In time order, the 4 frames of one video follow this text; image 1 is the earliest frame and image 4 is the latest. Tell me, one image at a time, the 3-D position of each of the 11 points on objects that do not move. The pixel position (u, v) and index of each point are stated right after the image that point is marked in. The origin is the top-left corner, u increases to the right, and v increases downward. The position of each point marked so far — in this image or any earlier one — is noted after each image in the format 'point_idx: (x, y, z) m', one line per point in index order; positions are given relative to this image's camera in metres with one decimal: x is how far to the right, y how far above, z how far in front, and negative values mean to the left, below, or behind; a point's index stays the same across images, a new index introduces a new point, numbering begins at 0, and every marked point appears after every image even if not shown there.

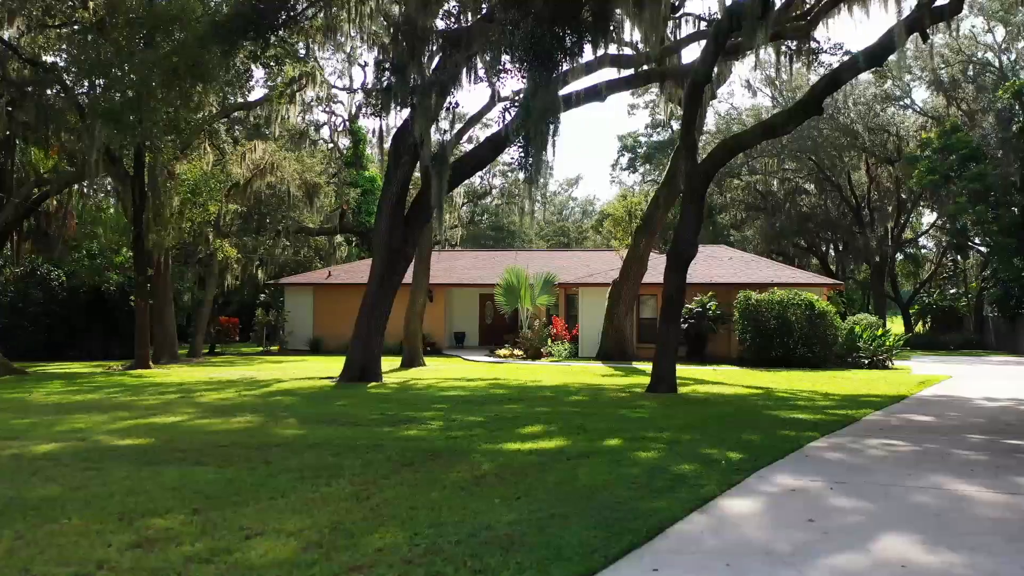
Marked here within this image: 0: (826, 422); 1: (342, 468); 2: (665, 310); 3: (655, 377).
0: (+3.3, -1.4, +8.5) m
1: (-1.3, -1.3, +6.0) m
2: (+2.3, -0.3, +12.1) m
3: (+2.2, -1.4, +12.4) m
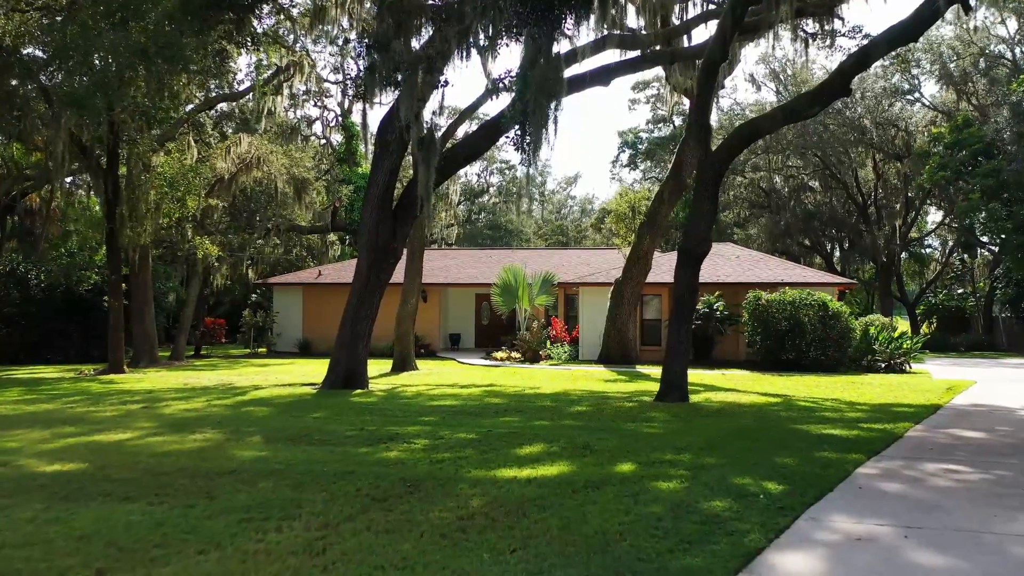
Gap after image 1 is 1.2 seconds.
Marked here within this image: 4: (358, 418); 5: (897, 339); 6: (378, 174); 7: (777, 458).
0: (+3.3, -1.4, +7.5) m
1: (-1.3, -1.3, +5.0) m
2: (+2.2, -0.3, +11.1) m
3: (+2.1, -1.4, +11.3) m
4: (-1.8, -1.5, +9.2) m
5: (+8.9, -1.2, +18.6) m
6: (-2.1, +1.8, +12.4) m
7: (+2.1, -1.3, +6.4) m
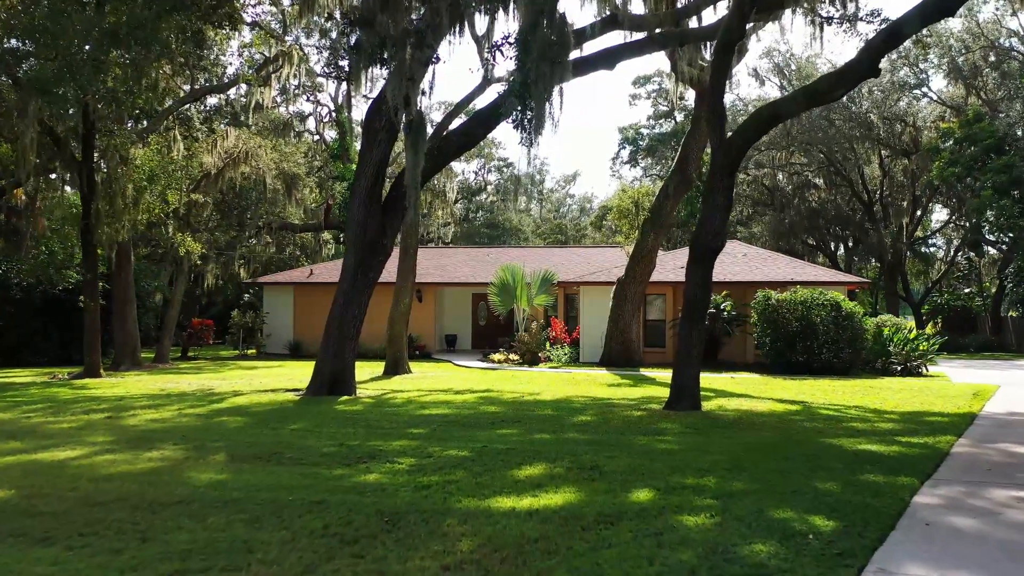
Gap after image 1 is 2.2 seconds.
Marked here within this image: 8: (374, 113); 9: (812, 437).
0: (+3.3, -1.4, +6.6) m
1: (-1.3, -1.3, +4.1) m
2: (+2.2, -0.3, +10.2) m
3: (+2.1, -1.3, +10.5) m
4: (-1.8, -1.5, +8.3) m
5: (+8.8, -1.1, +17.7) m
6: (-2.1, +1.8, +11.6) m
7: (+2.1, -1.3, +5.5) m
8: (-2.0, +2.5, +11.6) m
9: (+2.9, -1.4, +7.9) m
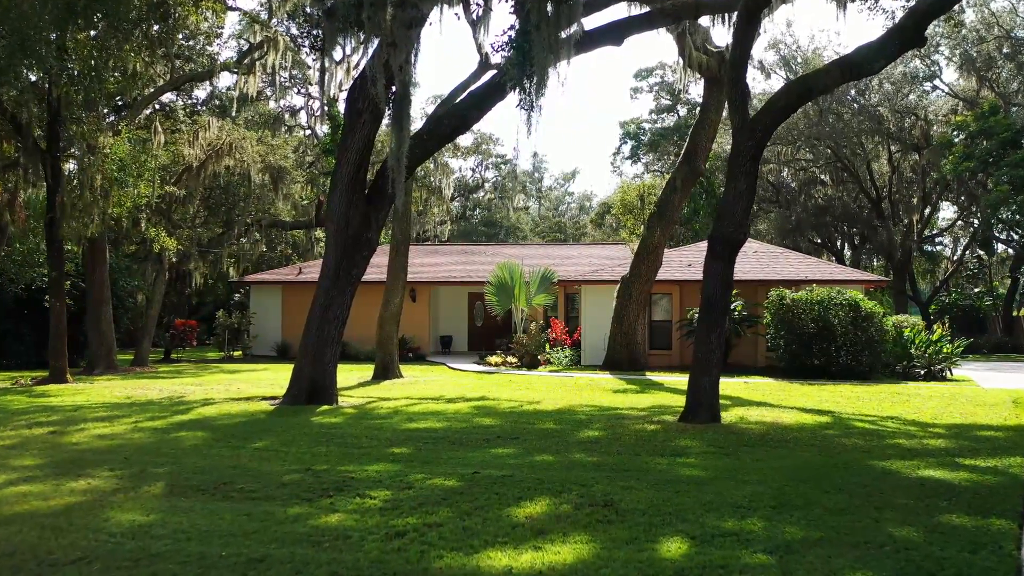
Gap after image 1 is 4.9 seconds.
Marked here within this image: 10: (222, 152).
0: (+3.2, -1.4, +5.5) m
1: (-1.3, -1.3, +2.9) m
2: (+2.2, -0.3, +9.1) m
3: (+2.1, -1.3, +9.3) m
4: (-1.8, -1.4, +7.2) m
5: (+8.8, -1.1, +16.6) m
6: (-2.1, +1.8, +10.4) m
7: (+2.0, -1.3, +4.4) m
8: (-2.0, +2.5, +10.4) m
9: (+2.9, -1.4, +6.8) m
10: (-7.3, +3.5, +20.3) m
